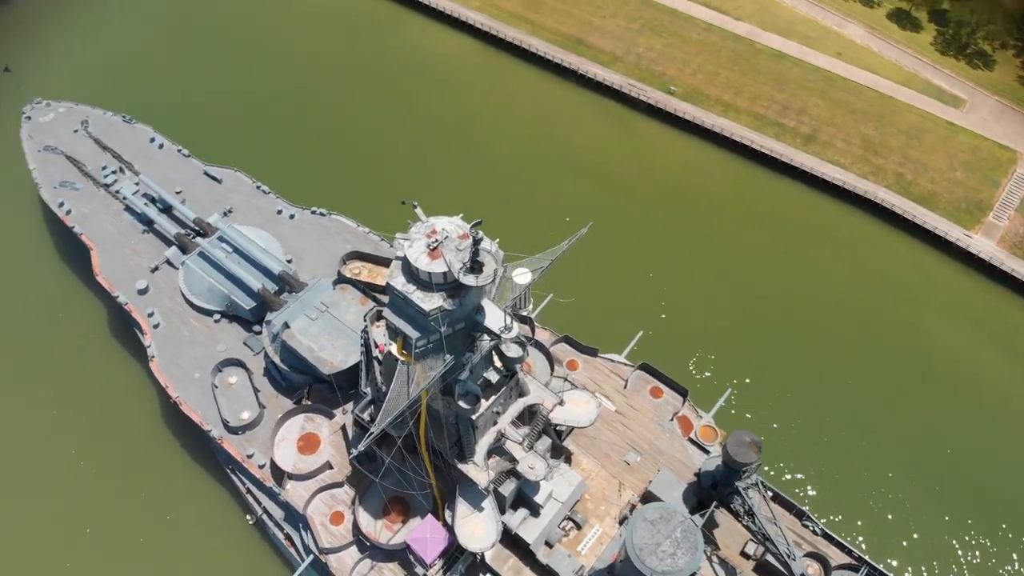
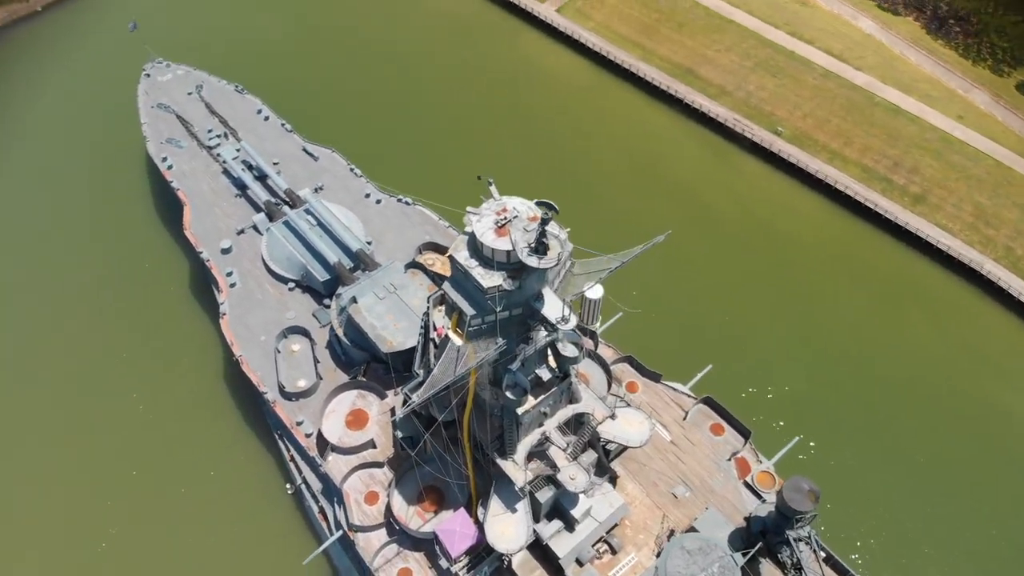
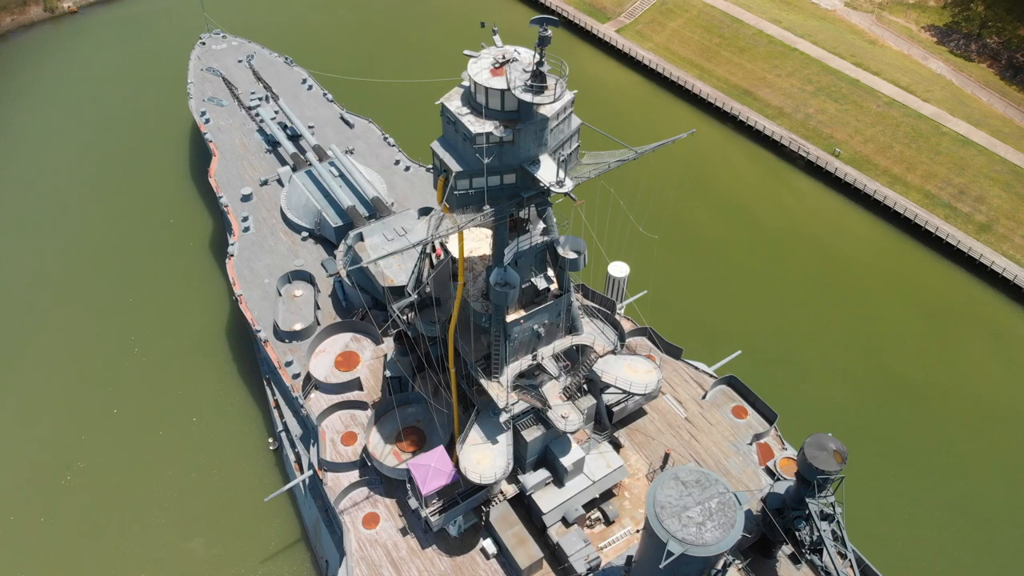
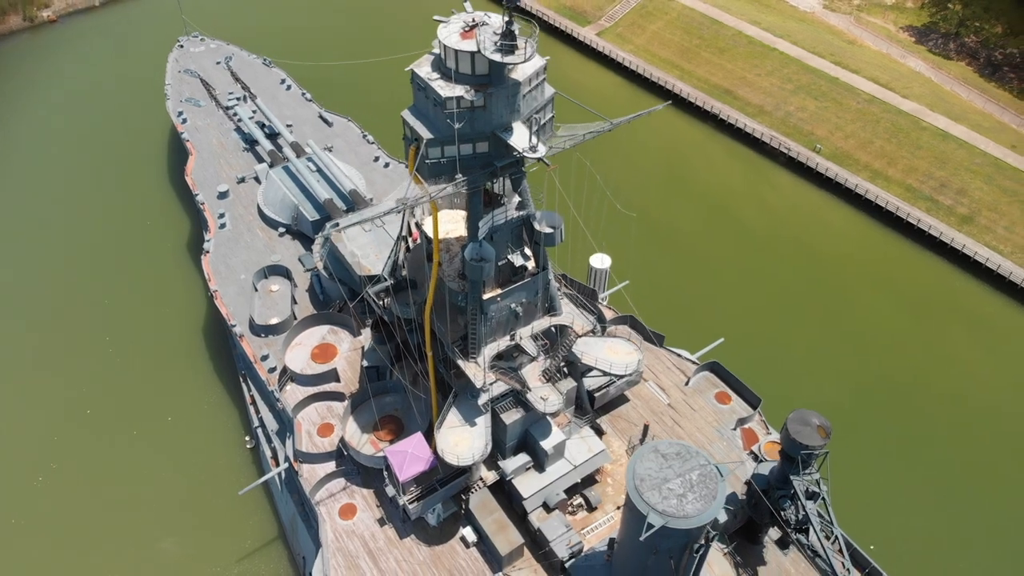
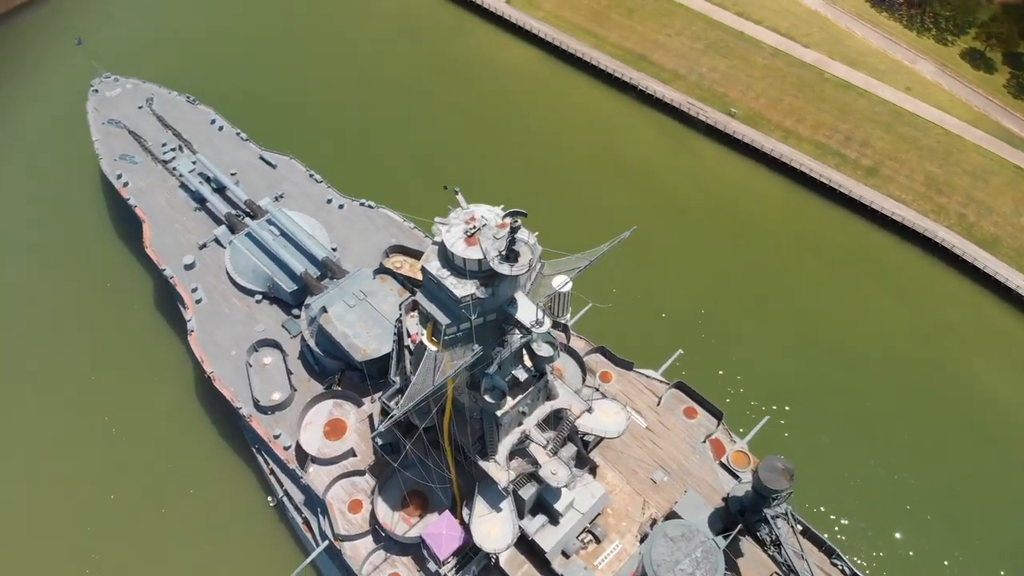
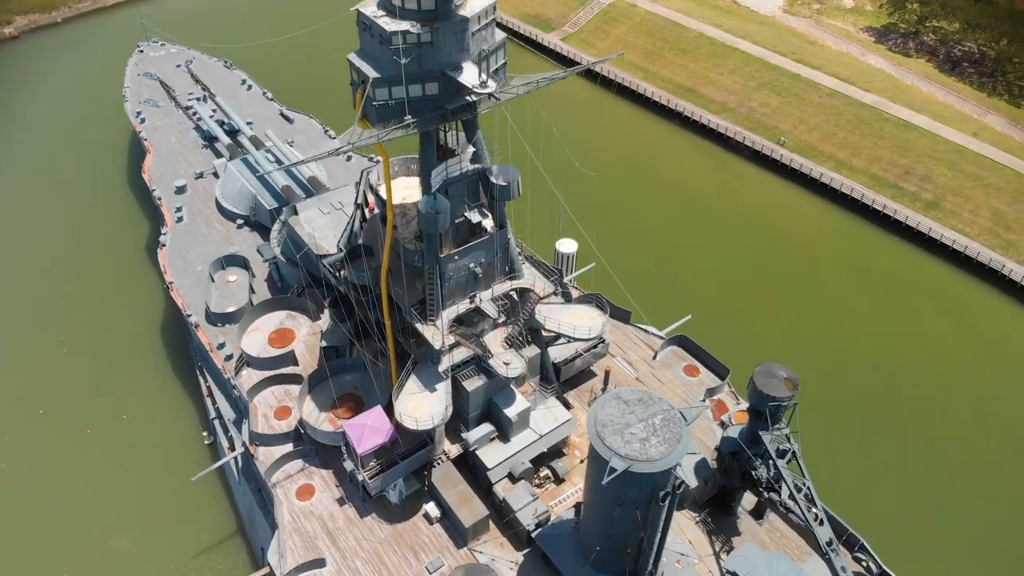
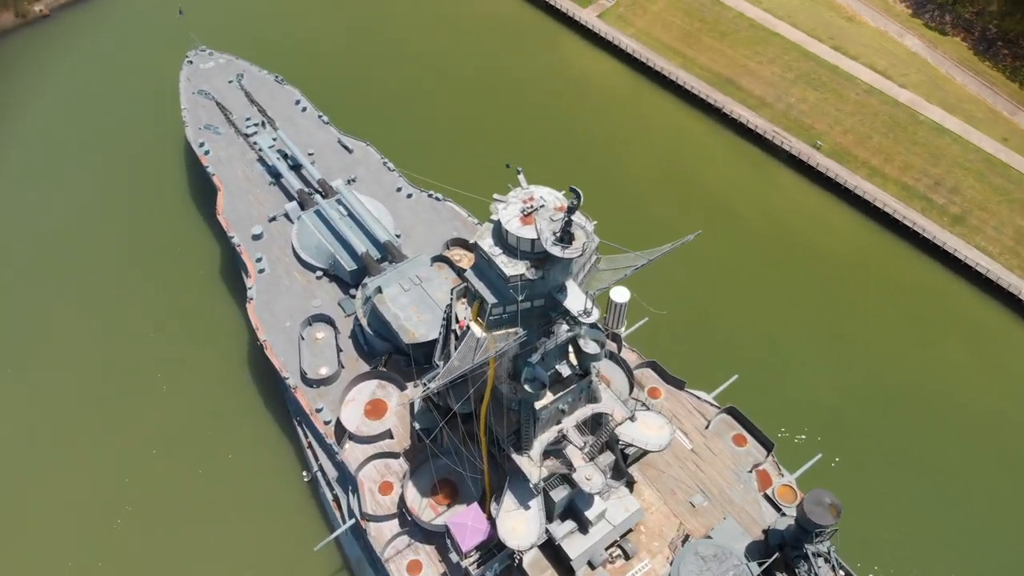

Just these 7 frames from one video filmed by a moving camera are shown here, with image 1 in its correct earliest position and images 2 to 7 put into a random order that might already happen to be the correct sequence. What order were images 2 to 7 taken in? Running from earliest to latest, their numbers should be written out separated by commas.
5, 2, 7, 3, 4, 6
